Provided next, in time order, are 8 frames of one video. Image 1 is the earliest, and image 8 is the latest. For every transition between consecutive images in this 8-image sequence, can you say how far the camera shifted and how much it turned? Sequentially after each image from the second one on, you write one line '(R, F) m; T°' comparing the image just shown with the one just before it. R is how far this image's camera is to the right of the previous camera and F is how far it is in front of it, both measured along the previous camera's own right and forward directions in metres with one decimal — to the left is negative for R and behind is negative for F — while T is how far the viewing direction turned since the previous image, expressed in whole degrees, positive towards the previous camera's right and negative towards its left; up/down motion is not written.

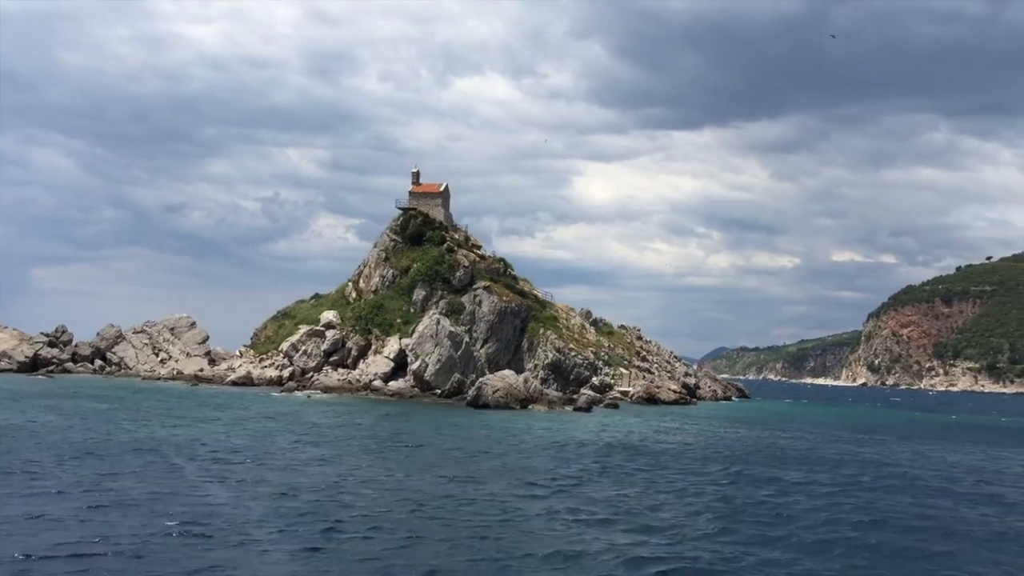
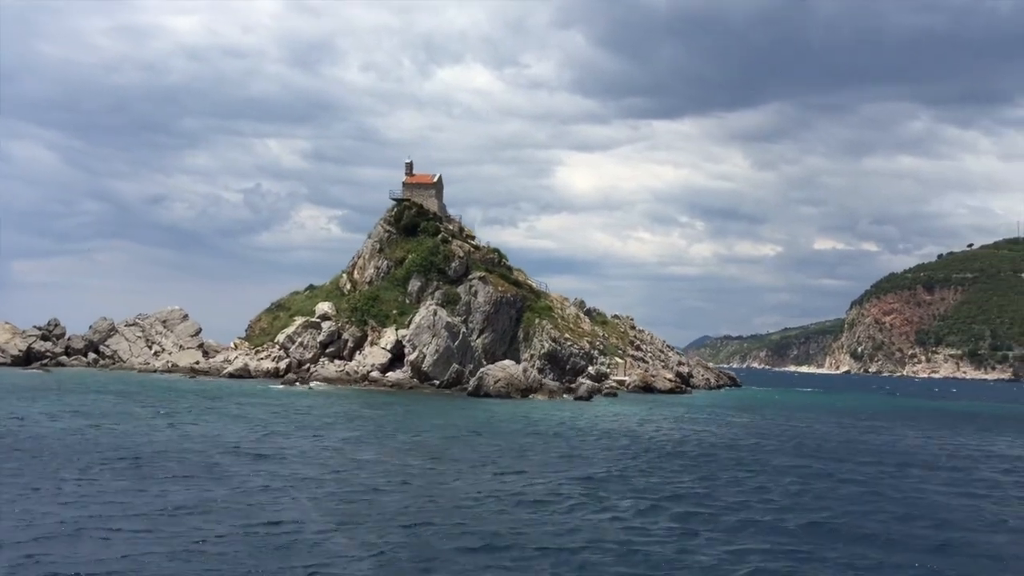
(-1.6, -0.5) m; +1°
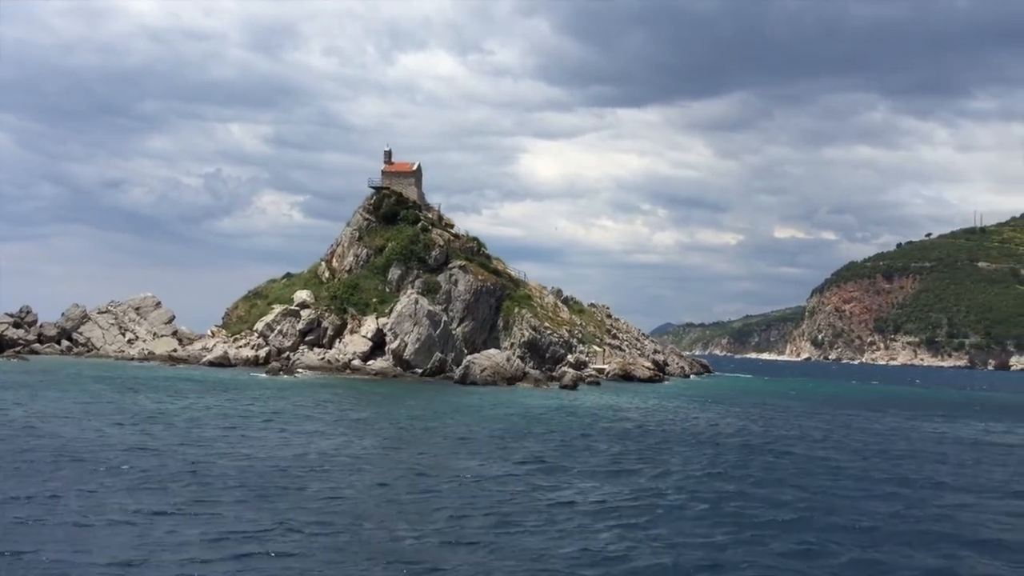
(-2.1, -0.9) m; +2°
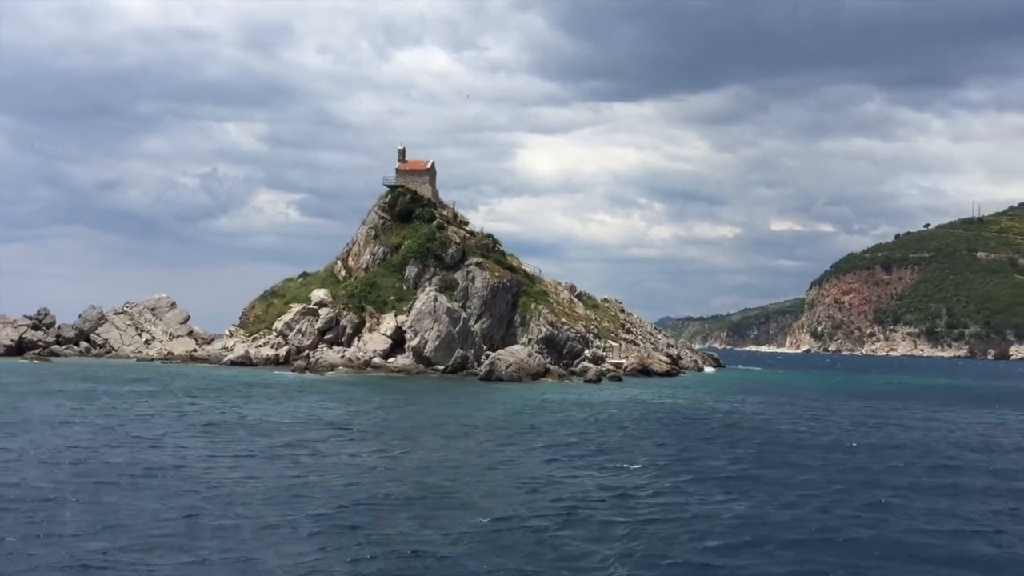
(-2.9, -0.9) m; 0°
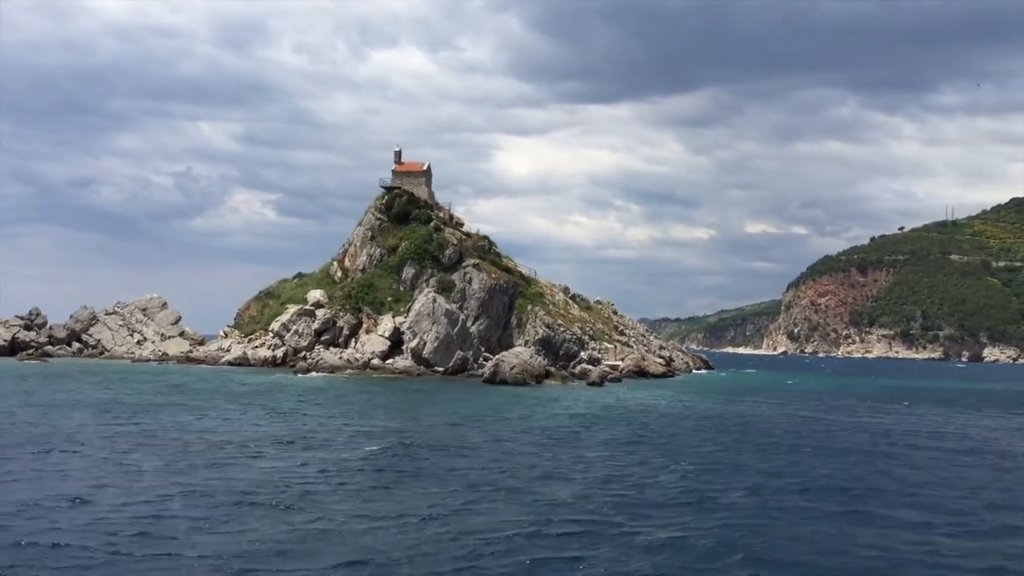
(-2.8, -0.8) m; +1°
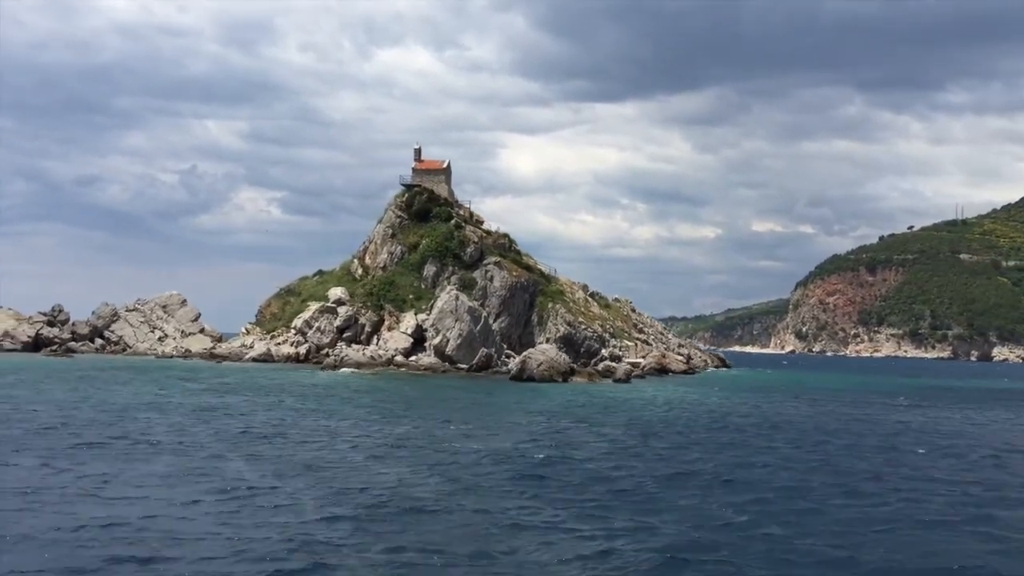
(-2.4, -0.2) m; 0°
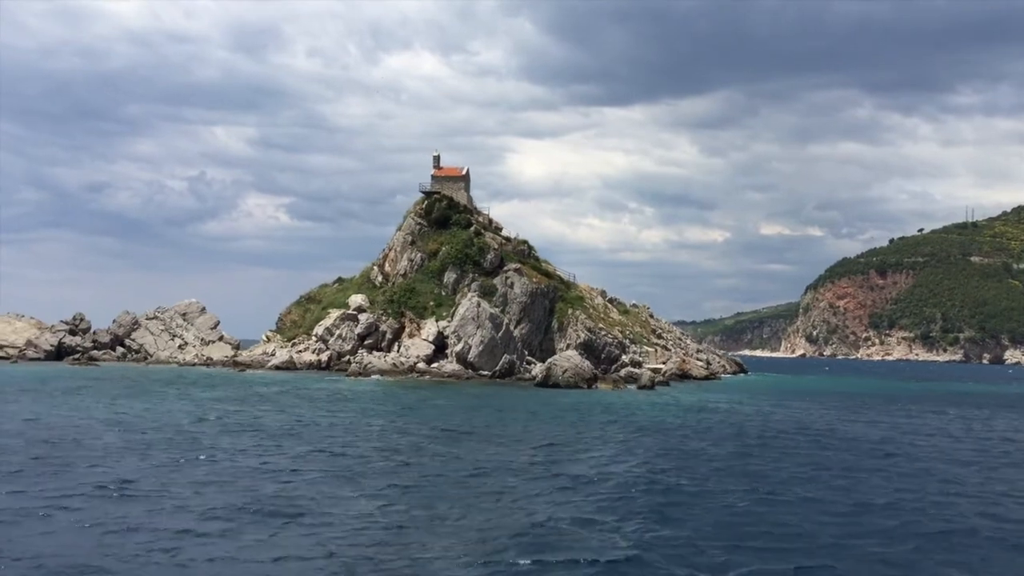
(-1.9, -0.1) m; -1°
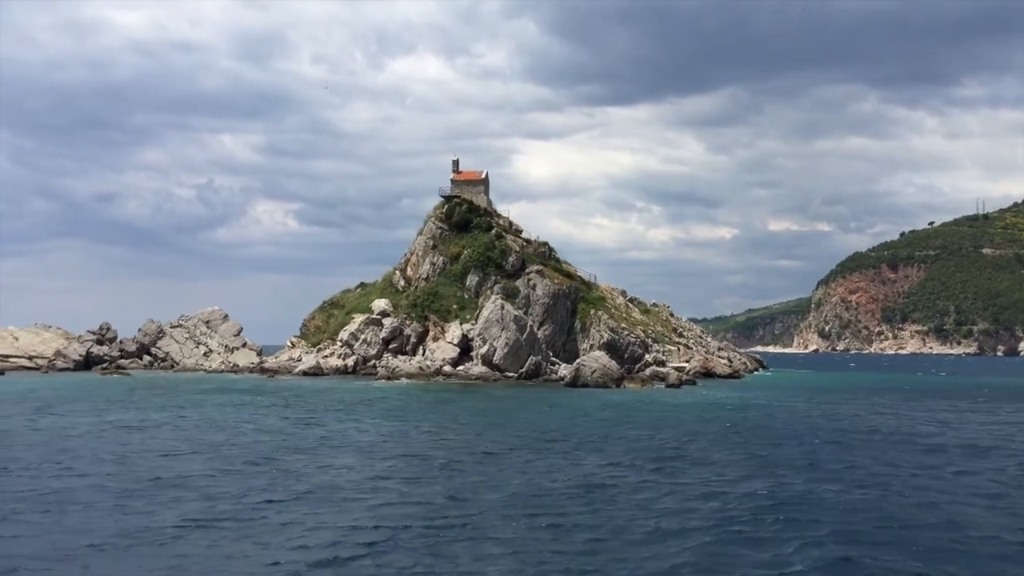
(-2.1, -0.8) m; -1°
